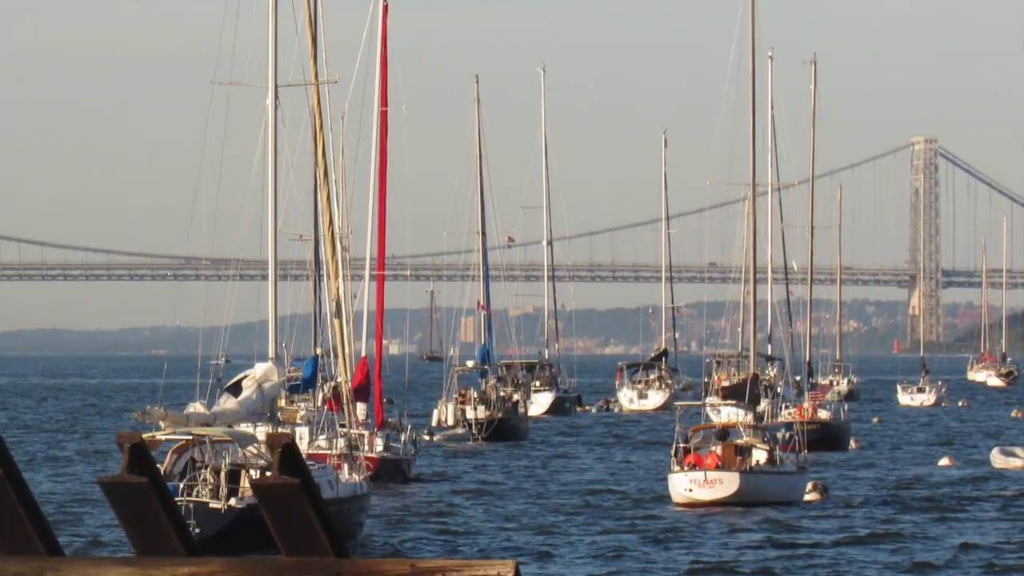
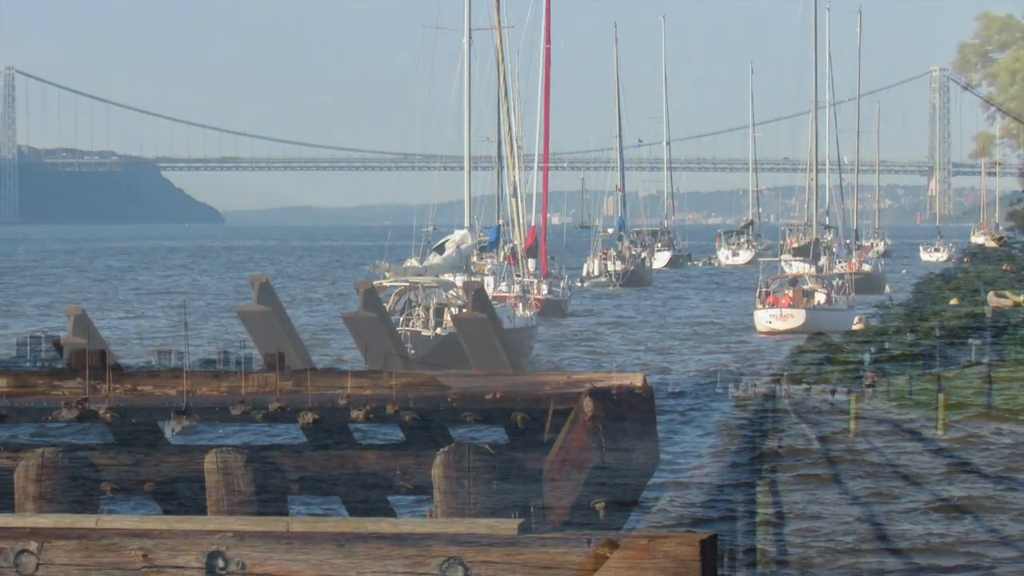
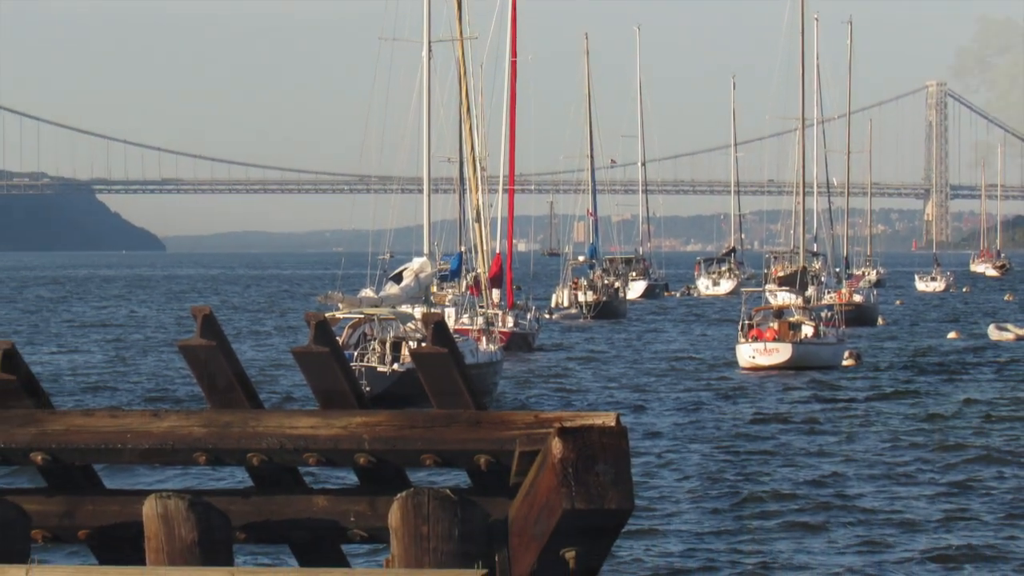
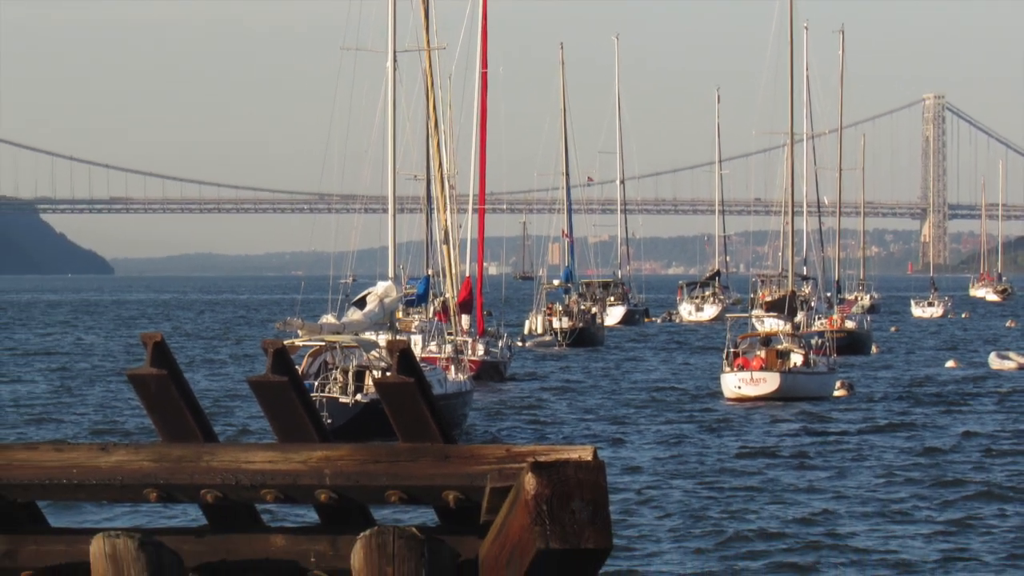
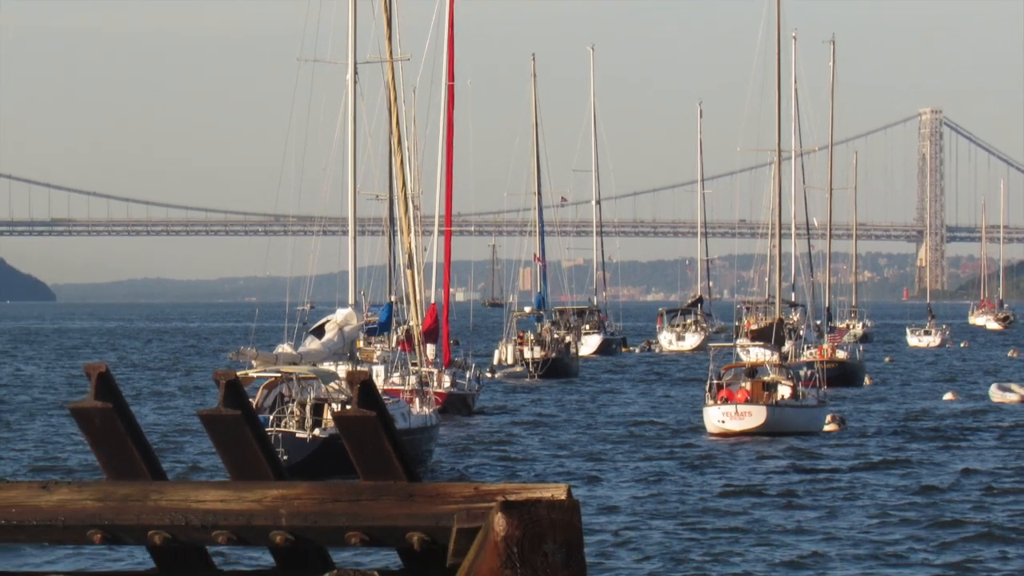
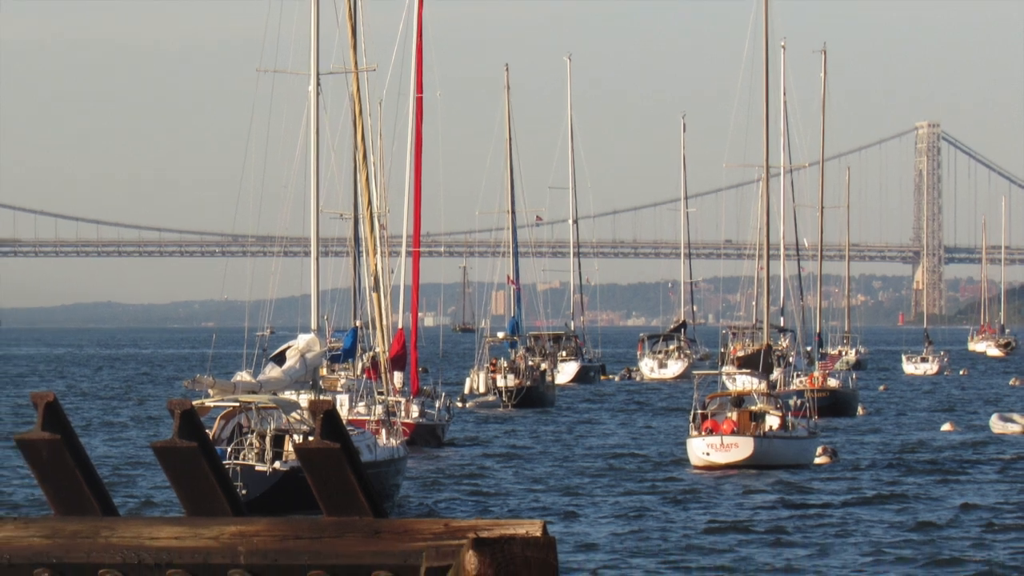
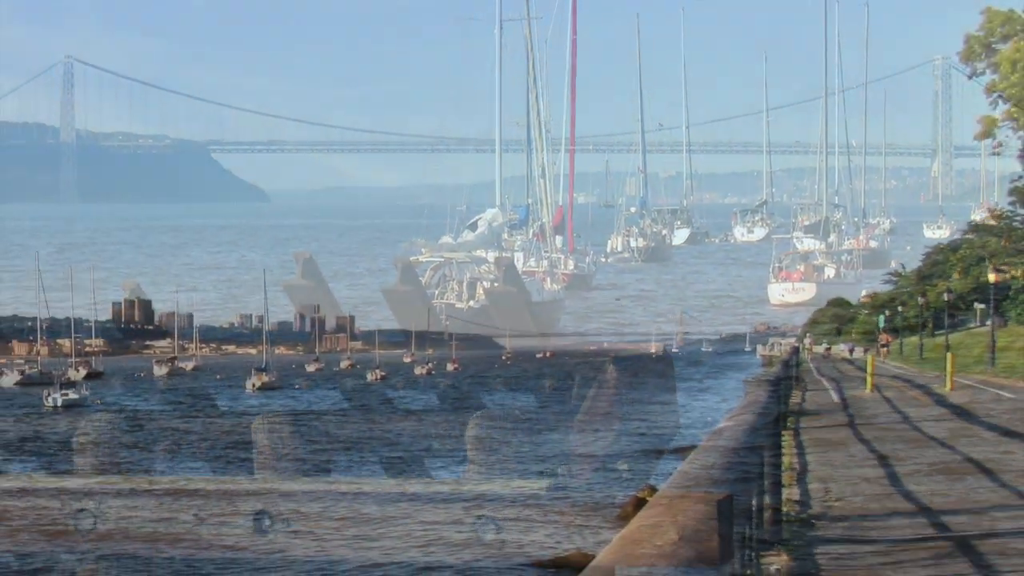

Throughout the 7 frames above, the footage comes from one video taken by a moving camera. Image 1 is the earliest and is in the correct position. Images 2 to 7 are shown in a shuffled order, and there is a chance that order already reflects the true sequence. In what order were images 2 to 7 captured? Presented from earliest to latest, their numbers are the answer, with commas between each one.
6, 5, 4, 3, 2, 7
